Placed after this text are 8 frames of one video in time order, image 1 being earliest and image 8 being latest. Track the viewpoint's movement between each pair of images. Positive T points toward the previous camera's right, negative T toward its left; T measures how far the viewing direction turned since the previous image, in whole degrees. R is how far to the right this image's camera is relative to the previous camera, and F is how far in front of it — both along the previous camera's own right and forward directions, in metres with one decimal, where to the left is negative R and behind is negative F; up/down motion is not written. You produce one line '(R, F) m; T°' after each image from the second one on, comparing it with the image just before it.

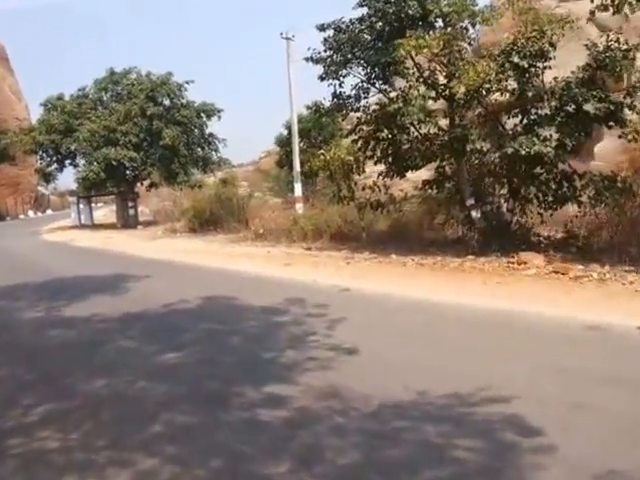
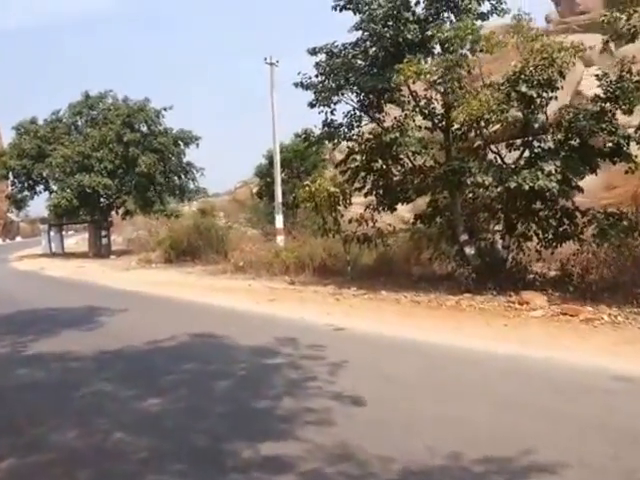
(-0.3, +0.9) m; +2°
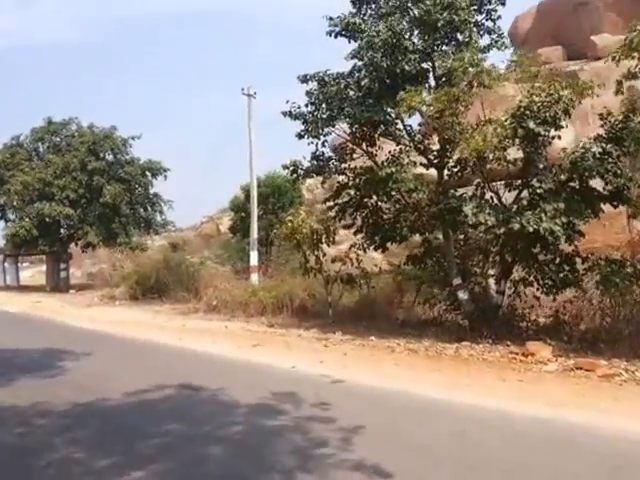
(-0.6, +1.2) m; +3°
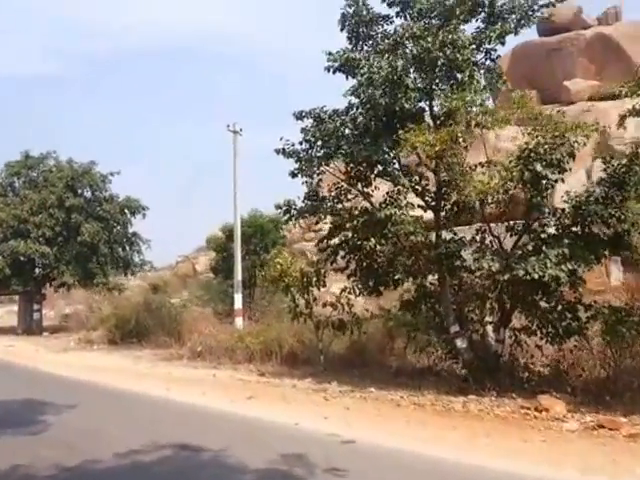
(-0.5, +0.6) m; +2°
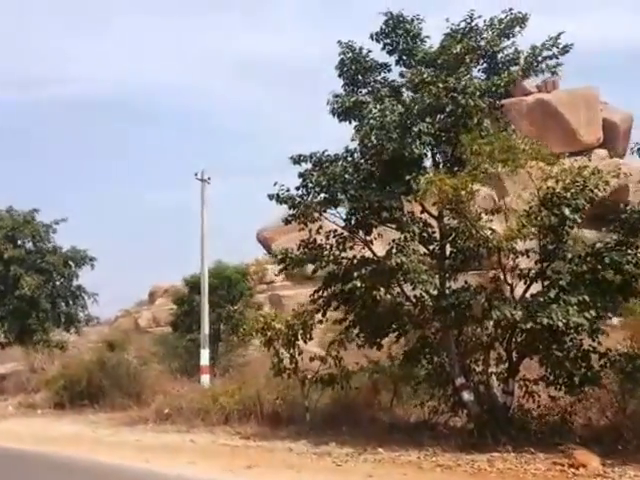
(-1.1, +1.4) m; +5°
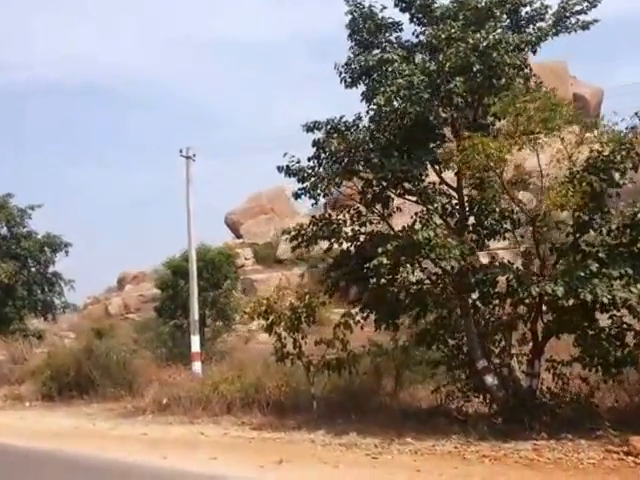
(-0.9, +1.0) m; +3°
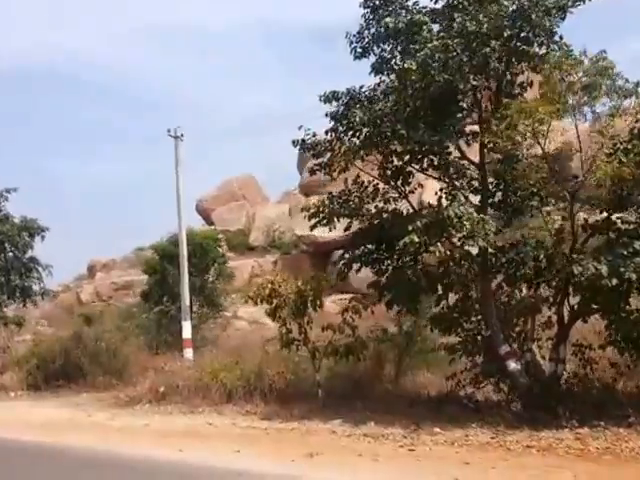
(-0.8, +0.8) m; +2°
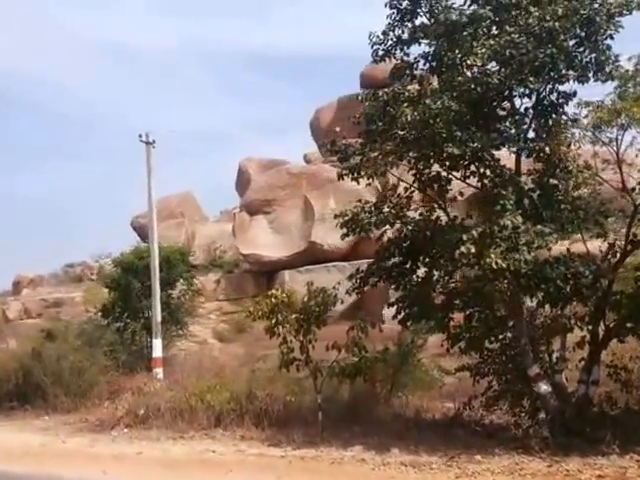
(-1.4, +1.2) m; +5°
